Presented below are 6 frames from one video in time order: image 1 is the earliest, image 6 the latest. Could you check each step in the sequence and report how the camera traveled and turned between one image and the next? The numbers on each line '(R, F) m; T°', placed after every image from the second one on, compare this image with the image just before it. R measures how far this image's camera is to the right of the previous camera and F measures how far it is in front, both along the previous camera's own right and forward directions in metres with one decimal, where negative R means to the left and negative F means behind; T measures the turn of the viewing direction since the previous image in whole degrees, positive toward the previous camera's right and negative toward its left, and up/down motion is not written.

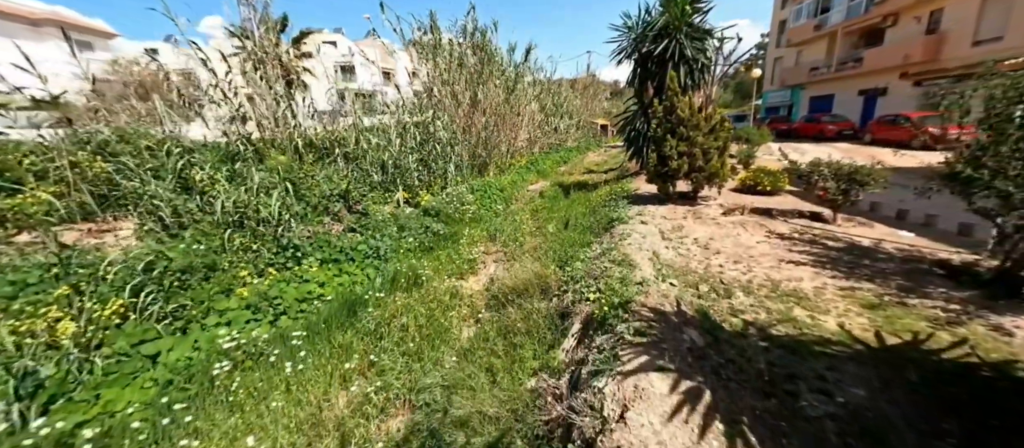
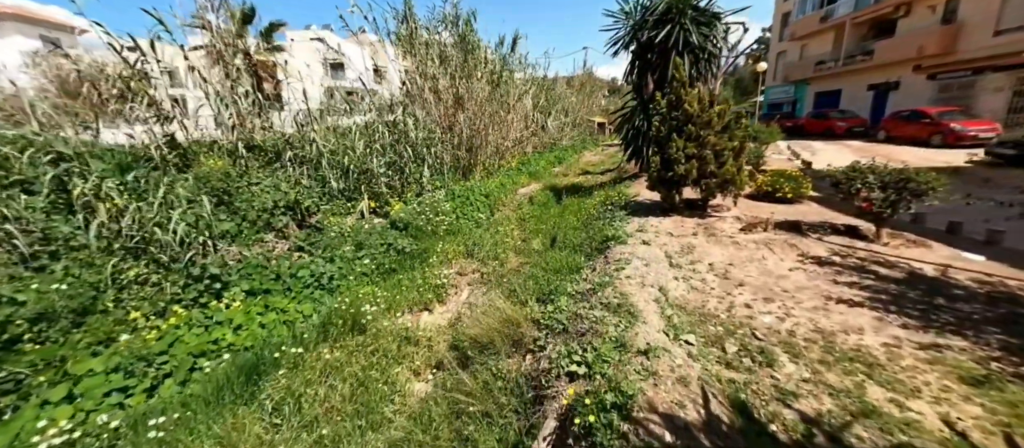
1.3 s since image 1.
(+0.3, +0.9) m; 0°
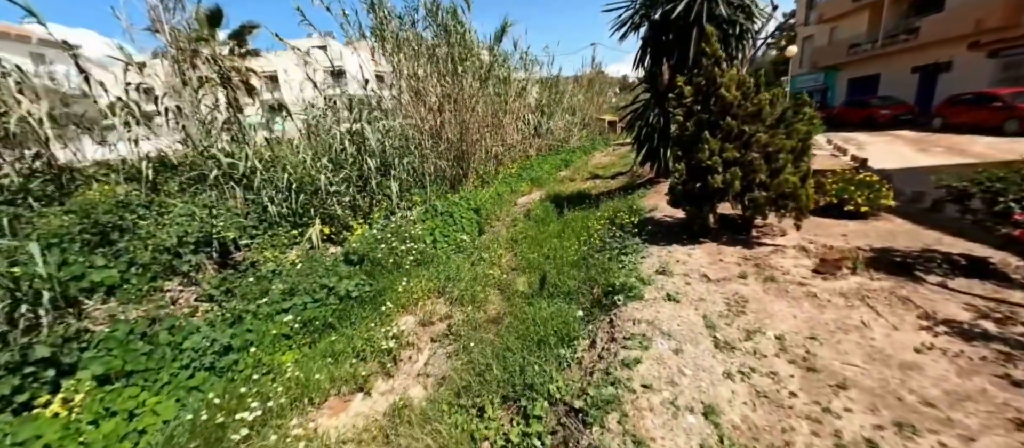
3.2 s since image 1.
(+0.4, +1.2) m; -2°
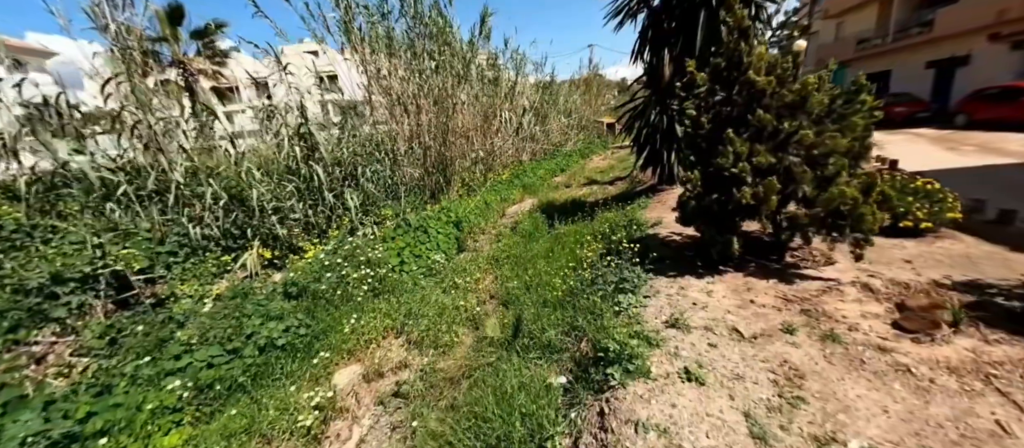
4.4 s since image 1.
(+0.3, +0.8) m; 0°
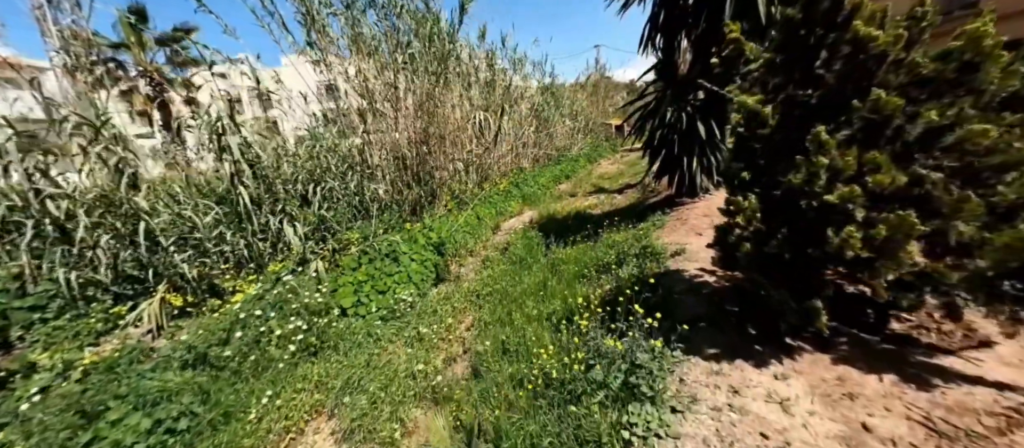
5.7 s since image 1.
(+0.3, +1.0) m; -2°
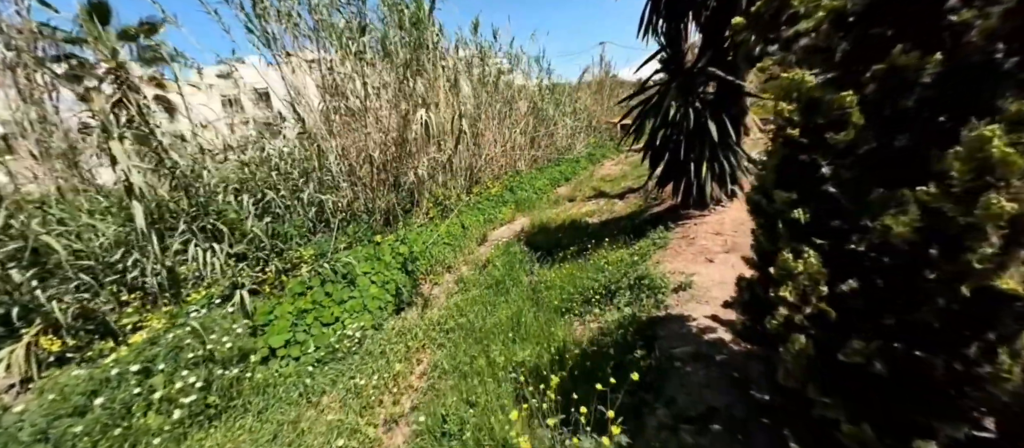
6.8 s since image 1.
(+0.3, +0.7) m; -1°
